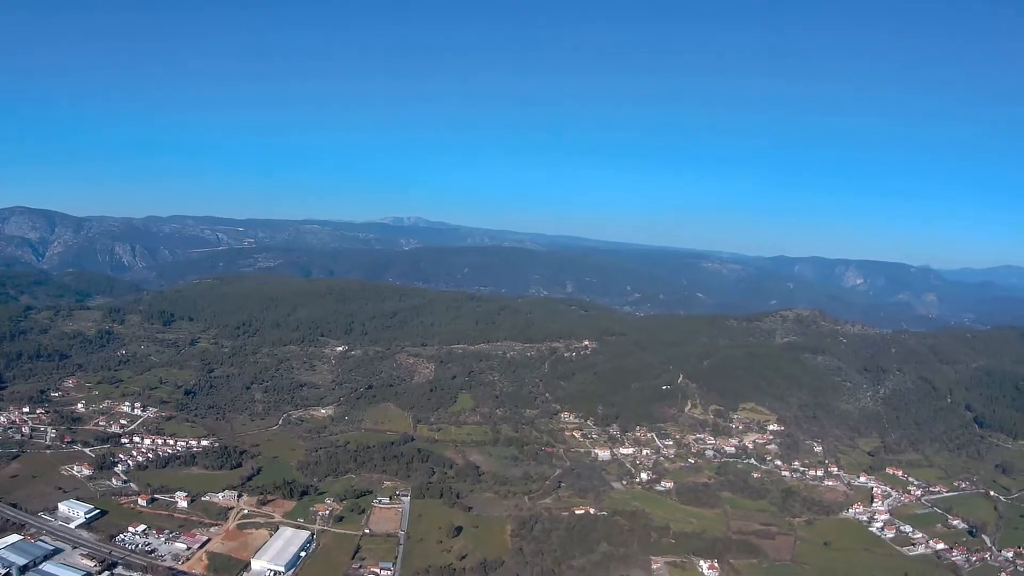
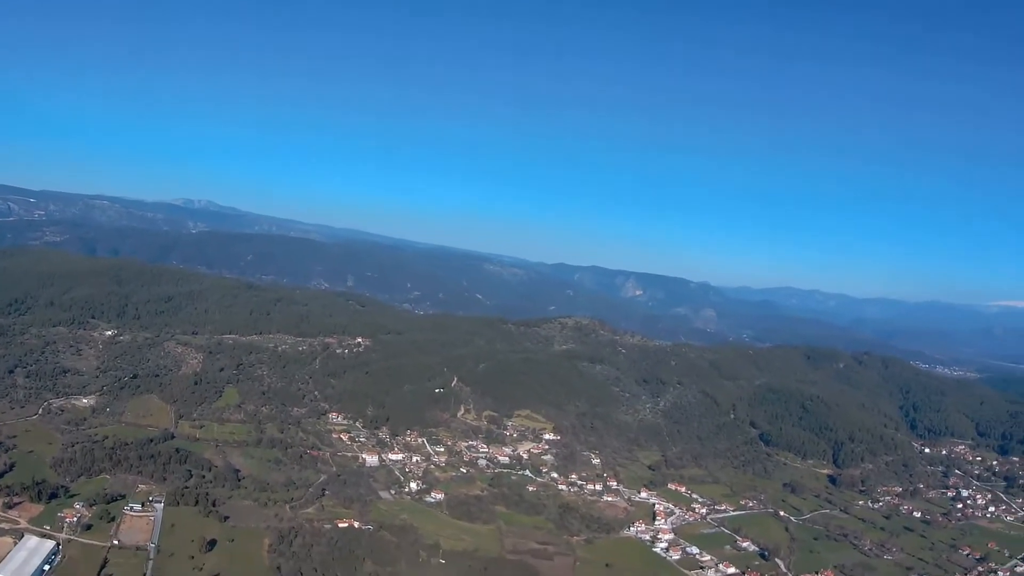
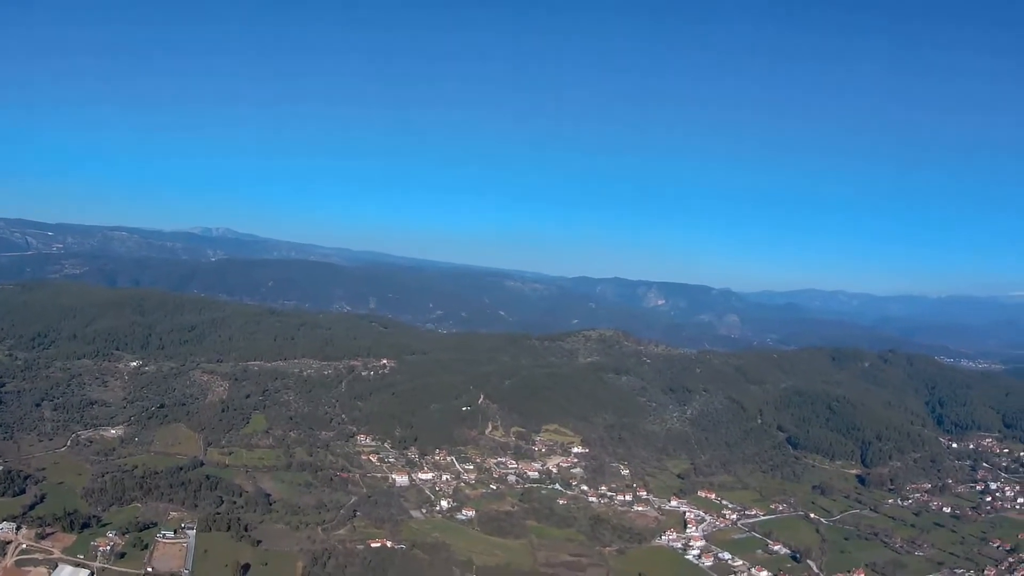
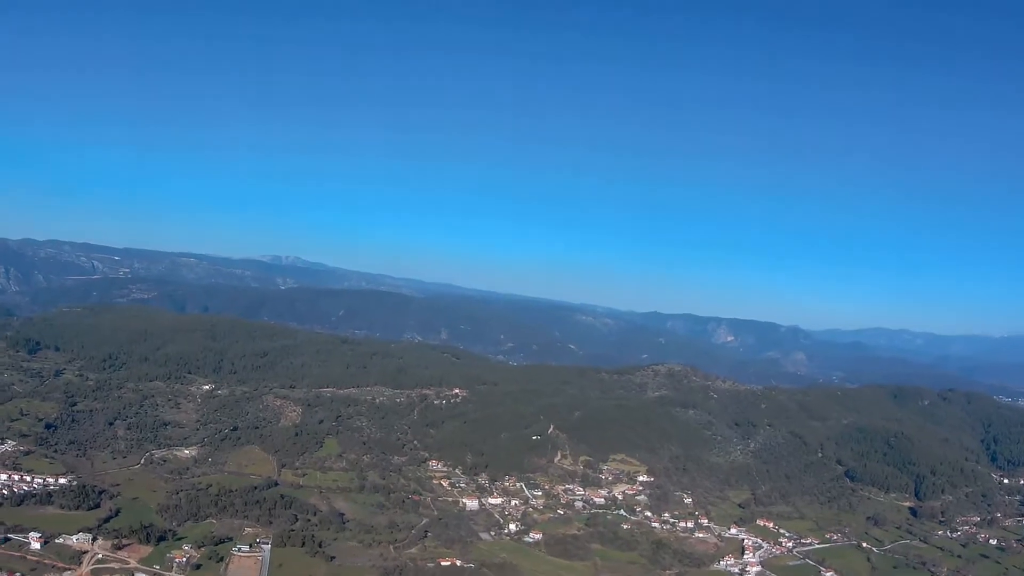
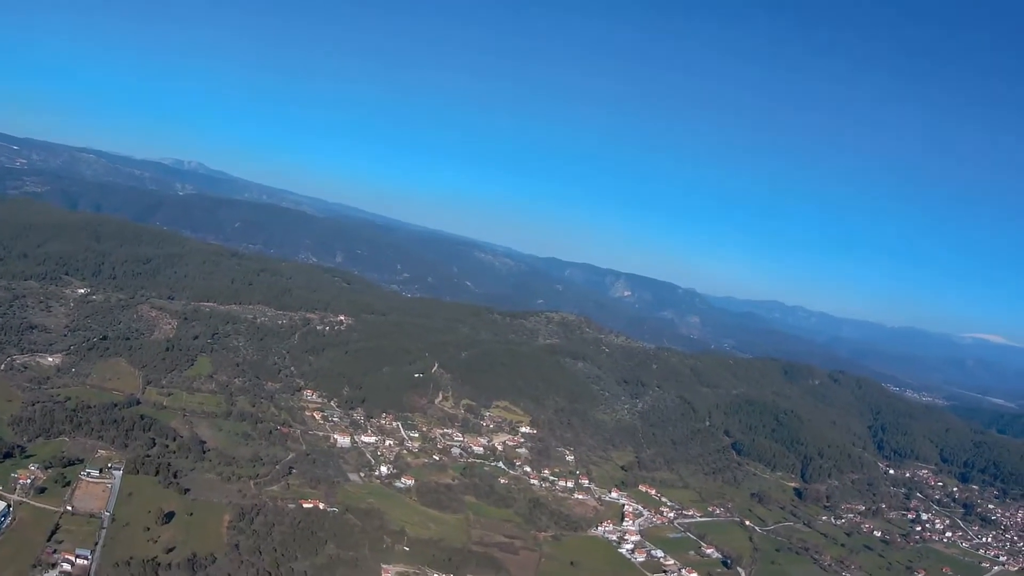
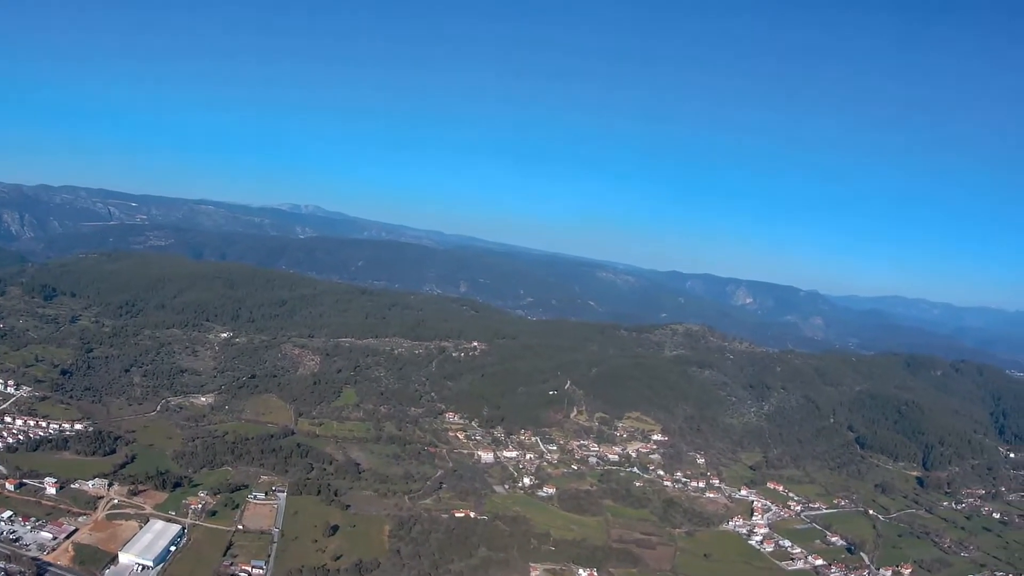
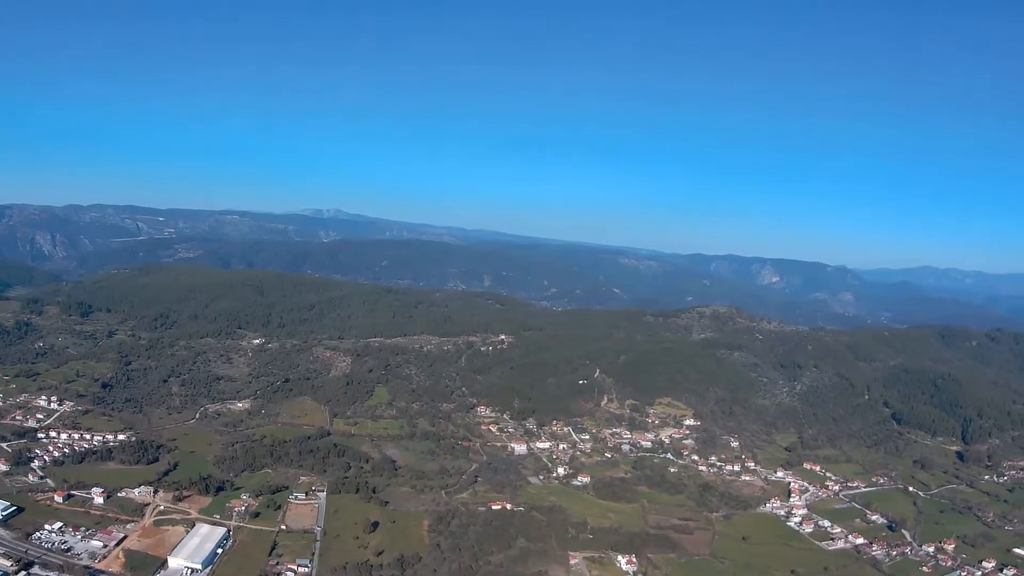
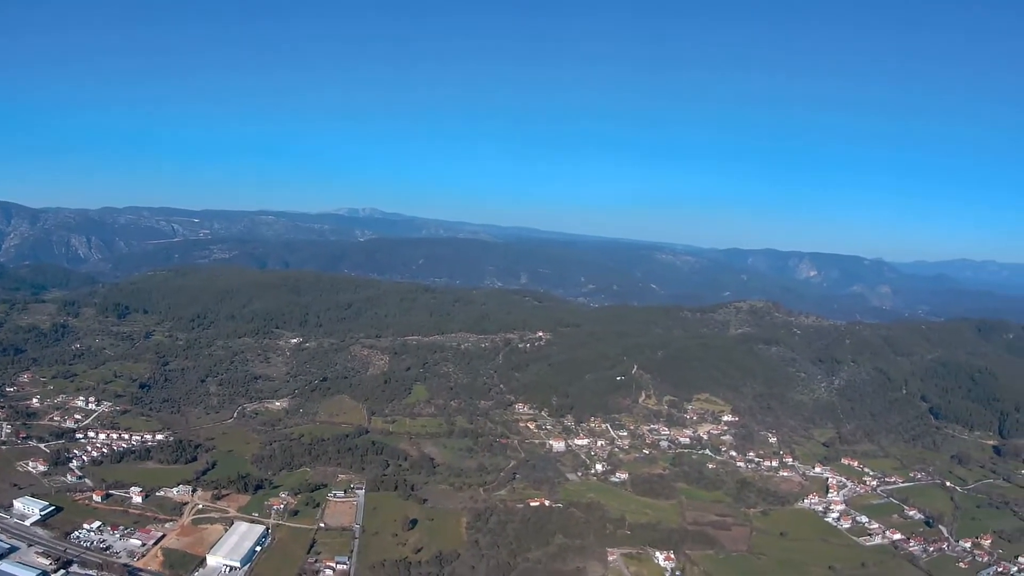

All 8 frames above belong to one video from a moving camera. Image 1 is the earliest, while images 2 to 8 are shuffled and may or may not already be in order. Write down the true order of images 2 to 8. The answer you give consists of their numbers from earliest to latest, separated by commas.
8, 7, 6, 4, 3, 2, 5
